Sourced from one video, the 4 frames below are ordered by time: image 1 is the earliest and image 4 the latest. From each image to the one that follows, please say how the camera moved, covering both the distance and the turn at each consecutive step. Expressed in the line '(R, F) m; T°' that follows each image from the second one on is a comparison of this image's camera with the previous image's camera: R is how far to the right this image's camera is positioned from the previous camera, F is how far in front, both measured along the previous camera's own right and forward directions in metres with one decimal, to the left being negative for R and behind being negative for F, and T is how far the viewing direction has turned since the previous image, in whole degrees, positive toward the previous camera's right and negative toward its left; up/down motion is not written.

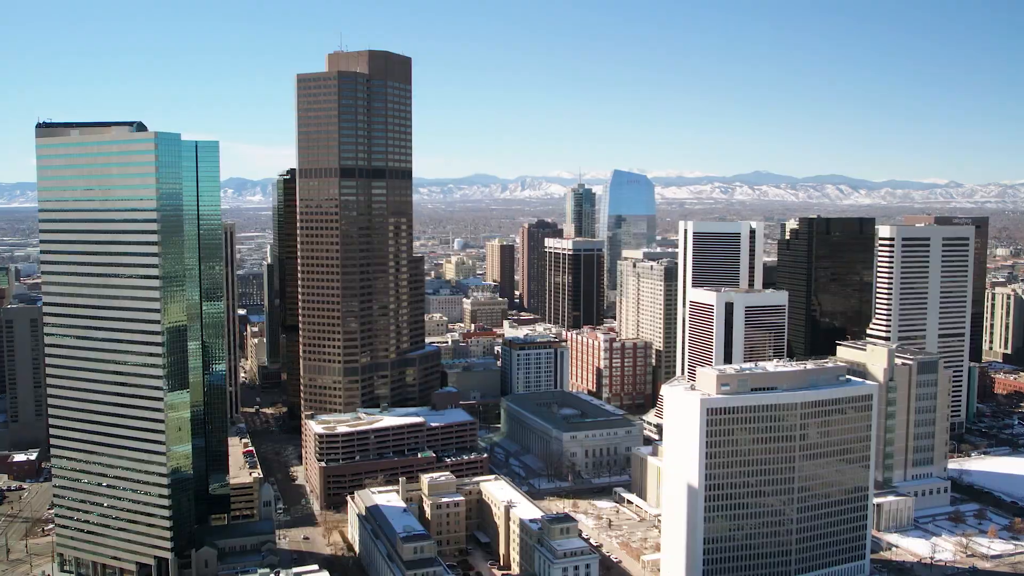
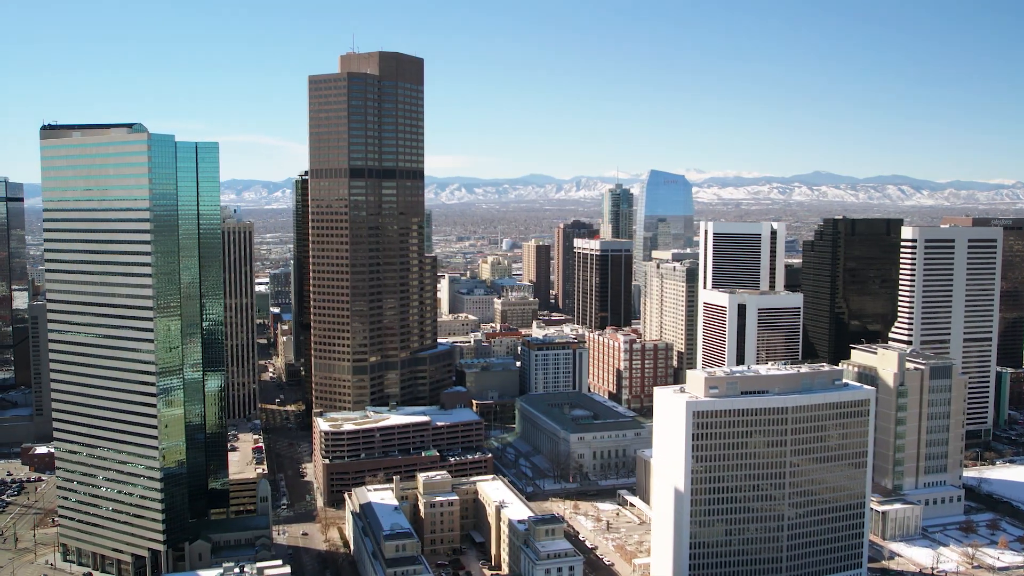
(+4.3, +0.2) m; -3°
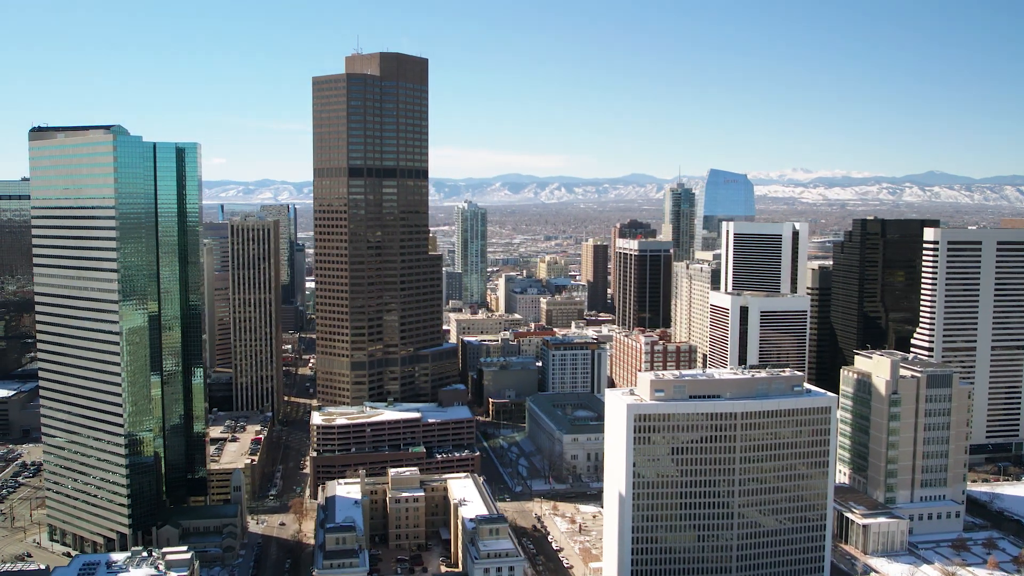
(+9.5, +0.5) m; -6°
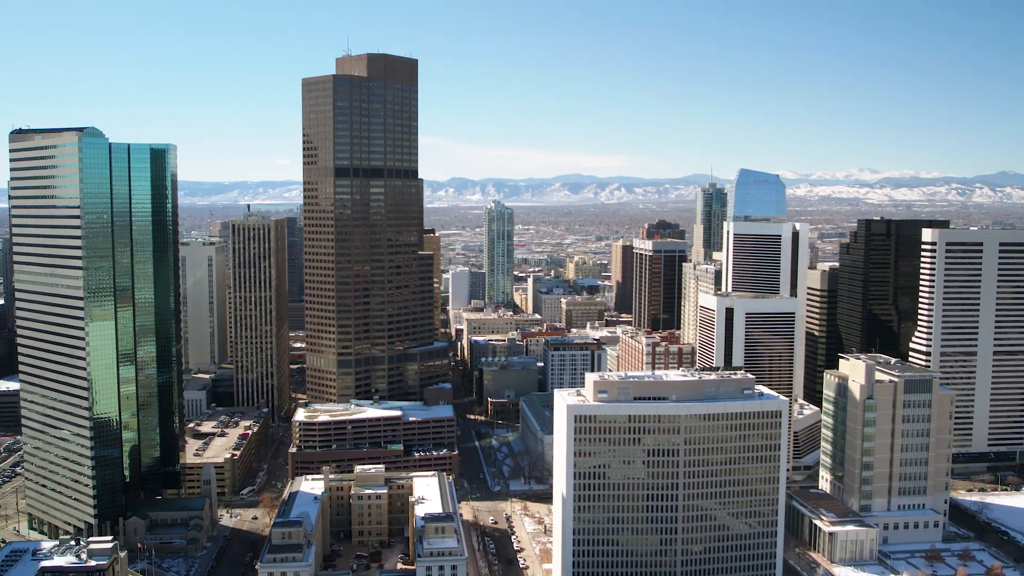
(+7.0, +0.2) m; -4°
